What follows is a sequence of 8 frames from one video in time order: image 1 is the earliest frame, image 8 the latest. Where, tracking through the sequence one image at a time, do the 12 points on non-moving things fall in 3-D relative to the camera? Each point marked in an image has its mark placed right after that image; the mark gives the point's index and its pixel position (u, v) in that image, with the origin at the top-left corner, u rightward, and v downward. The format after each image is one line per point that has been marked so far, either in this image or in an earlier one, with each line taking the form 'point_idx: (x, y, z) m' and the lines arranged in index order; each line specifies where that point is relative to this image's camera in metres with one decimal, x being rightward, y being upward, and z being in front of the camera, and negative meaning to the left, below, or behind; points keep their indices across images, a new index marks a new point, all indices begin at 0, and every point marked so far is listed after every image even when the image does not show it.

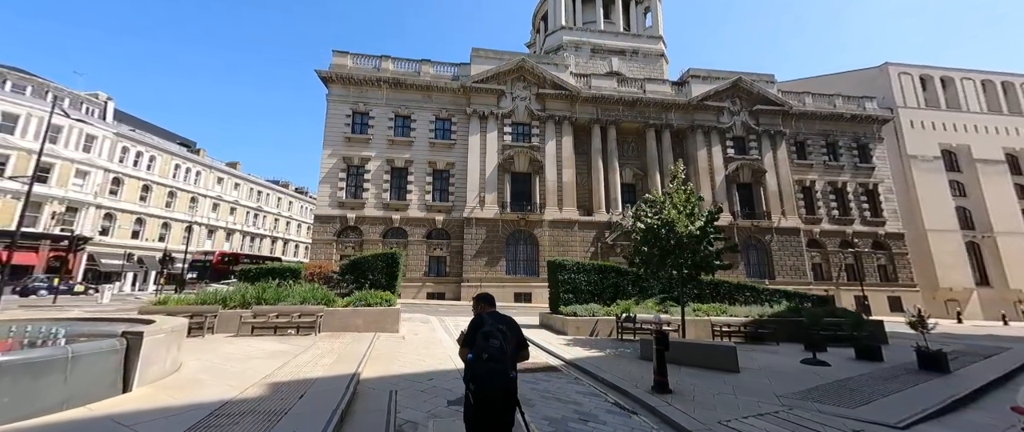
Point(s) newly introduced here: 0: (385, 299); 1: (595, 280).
0: (-3.7, -2.4, +11.3) m
1: (+2.9, -2.1, +12.7) m
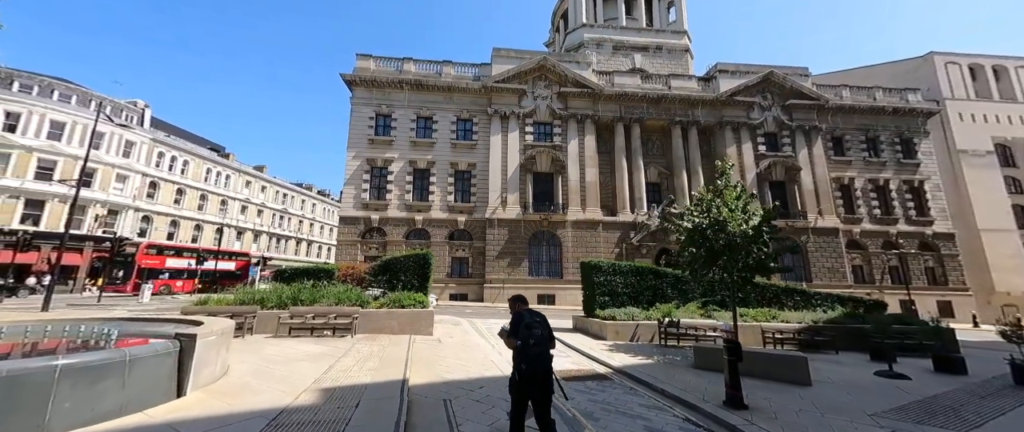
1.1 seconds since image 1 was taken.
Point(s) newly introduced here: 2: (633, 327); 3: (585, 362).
0: (-2.7, -2.5, +11.2) m
1: (+4.0, -2.1, +12.3) m
2: (+3.5, -3.1, +10.7) m
3: (+1.6, -3.1, +7.9) m
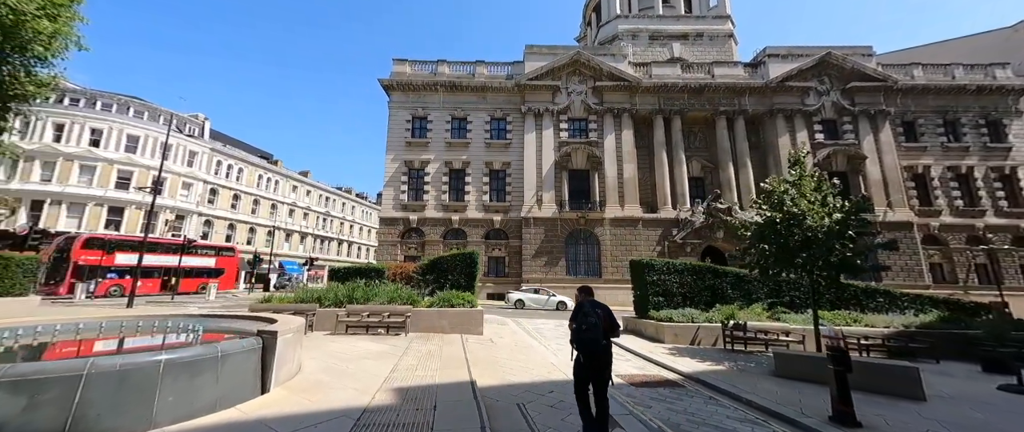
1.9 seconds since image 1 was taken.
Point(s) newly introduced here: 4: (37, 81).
0: (-1.3, -2.4, +11.2) m
1: (+5.4, -2.0, +11.8) m
2: (+4.9, -3.0, +10.2) m
3: (+2.8, -3.0, +7.5) m
4: (-15.1, +4.2, +12.5) m
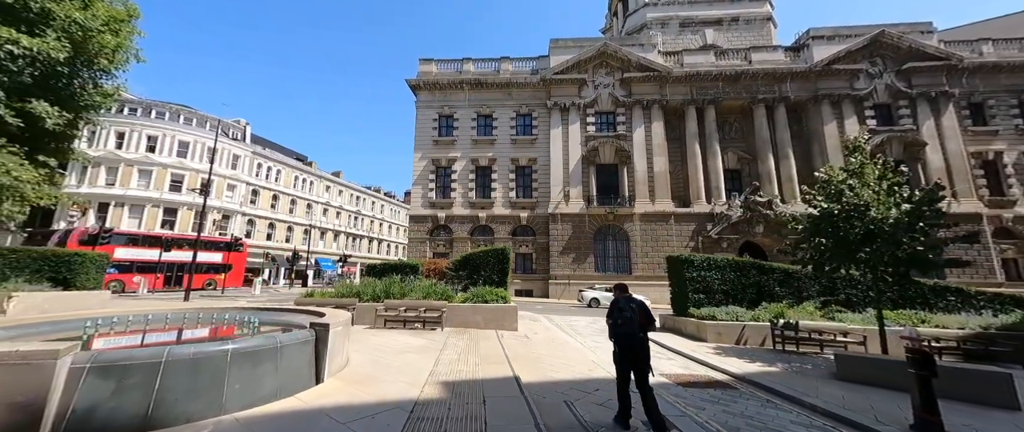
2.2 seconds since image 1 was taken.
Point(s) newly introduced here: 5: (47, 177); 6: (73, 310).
0: (-0.3, -2.3, +11.3) m
1: (+6.4, -1.8, +11.4) m
2: (+5.8, -2.9, +9.9) m
3: (+3.5, -2.9, +7.3) m
4: (-14.1, +4.2, +13.3) m
5: (-15.1, +1.3, +12.6) m
6: (-13.6, -2.9, +12.1) m
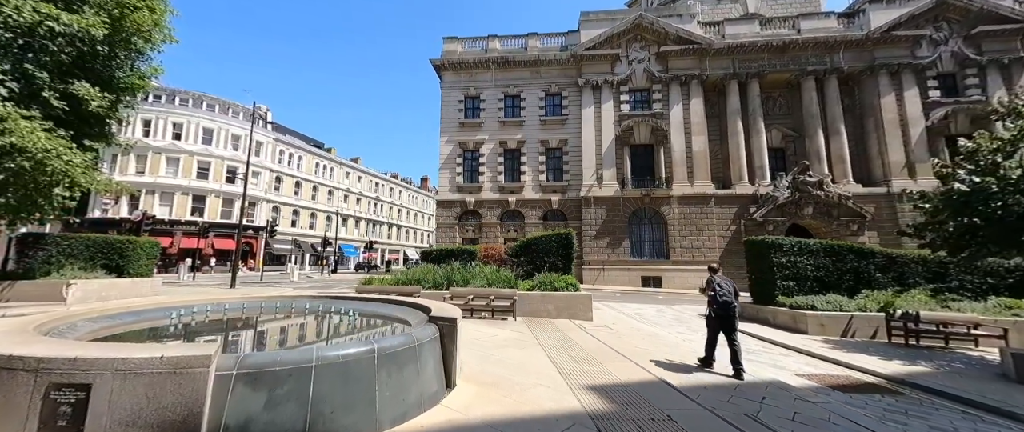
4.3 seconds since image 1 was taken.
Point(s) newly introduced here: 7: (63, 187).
0: (+1.6, -1.8, +10.5) m
1: (+8.3, -1.3, +10.4) m
2: (+7.6, -2.4, +8.9) m
3: (+5.3, -2.5, +6.4) m
4: (-12.2, +4.7, +12.8) m
5: (-13.2, +1.7, +12.1) m
6: (-11.7, -2.5, +11.7) m
7: (-12.4, +0.8, +10.7) m
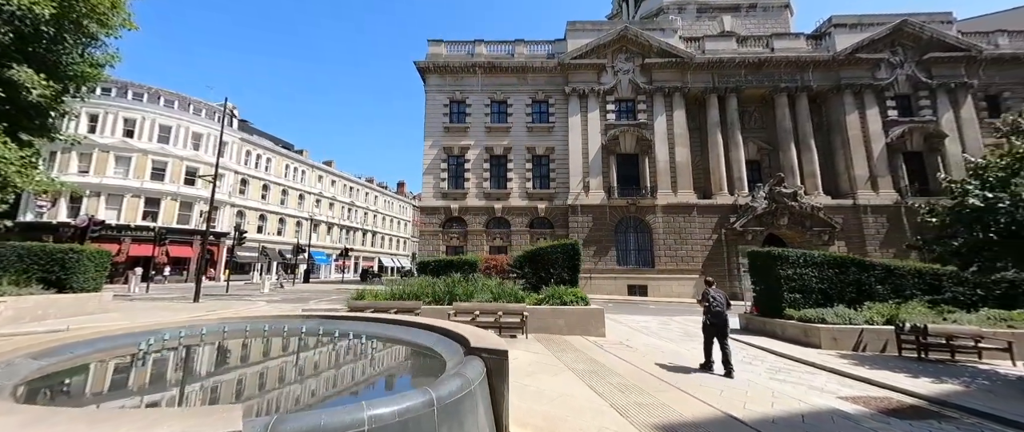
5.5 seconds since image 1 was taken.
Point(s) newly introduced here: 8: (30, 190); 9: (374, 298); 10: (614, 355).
0: (+1.7, -2.1, +10.1) m
1: (+8.5, -1.6, +10.4) m
2: (+7.9, -2.7, +8.9) m
3: (+5.7, -2.7, +6.3) m
4: (-12.1, +4.5, +11.6) m
5: (-13.0, +1.5, +10.9) m
6: (-11.6, -2.7, +10.5) m
7: (-12.2, +0.6, +9.5) m
8: (-12.5, +0.7, +10.5) m
9: (-3.5, -2.1, +10.2) m
10: (+1.9, -2.6, +7.2) m
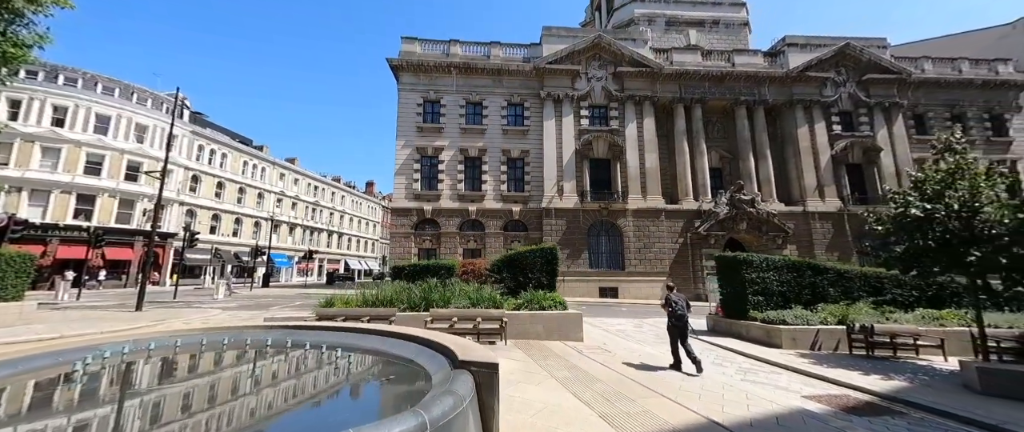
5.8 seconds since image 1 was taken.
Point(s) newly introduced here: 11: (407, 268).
0: (+1.2, -2.2, +10.3) m
1: (+7.9, -1.8, +11.1) m
2: (+7.4, -2.9, +9.5) m
3: (+5.4, -2.9, +6.7) m
4: (-12.6, +4.5, +10.8) m
5: (-13.5, +1.5, +10.0) m
6: (-12.1, -2.7, +9.7) m
7: (-12.6, +0.6, +8.7) m
8: (-13.0, +0.7, +9.7) m
9: (-4.0, -2.2, +10.0) m
10: (+1.6, -2.7, +7.4) m
11: (-3.5, -1.6, +12.3) m
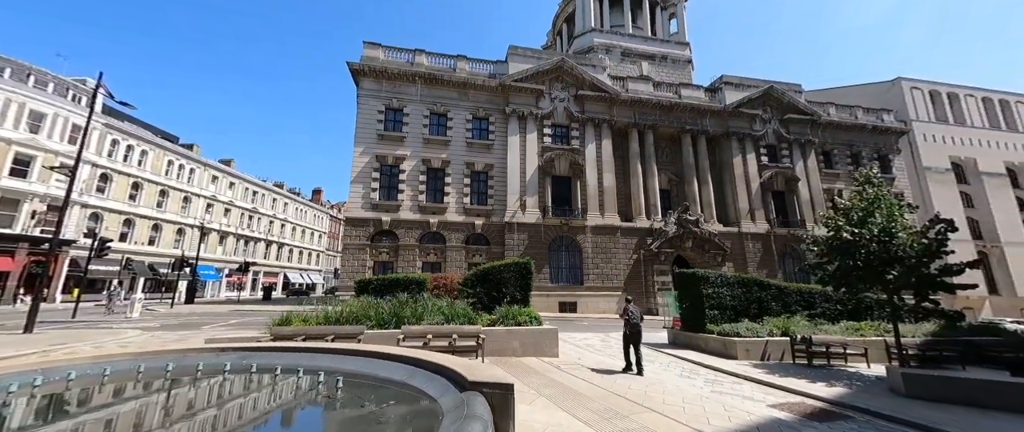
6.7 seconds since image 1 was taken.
0: (+0.6, -2.7, +10.5) m
1: (+7.1, -2.5, +12.1) m
2: (+6.8, -3.5, +10.4) m
3: (+5.1, -3.4, +7.4) m
4: (-13.1, +4.4, +9.6) m
5: (-13.9, +1.5, +8.6) m
6: (-12.6, -2.7, +8.3) m
7: (-12.9, +0.7, +7.4) m
8: (-13.4, +0.7, +8.3) m
9: (-4.6, -2.5, +9.5) m
10: (+1.2, -3.1, +7.7) m
11: (-4.3, -2.0, +12.0) m
